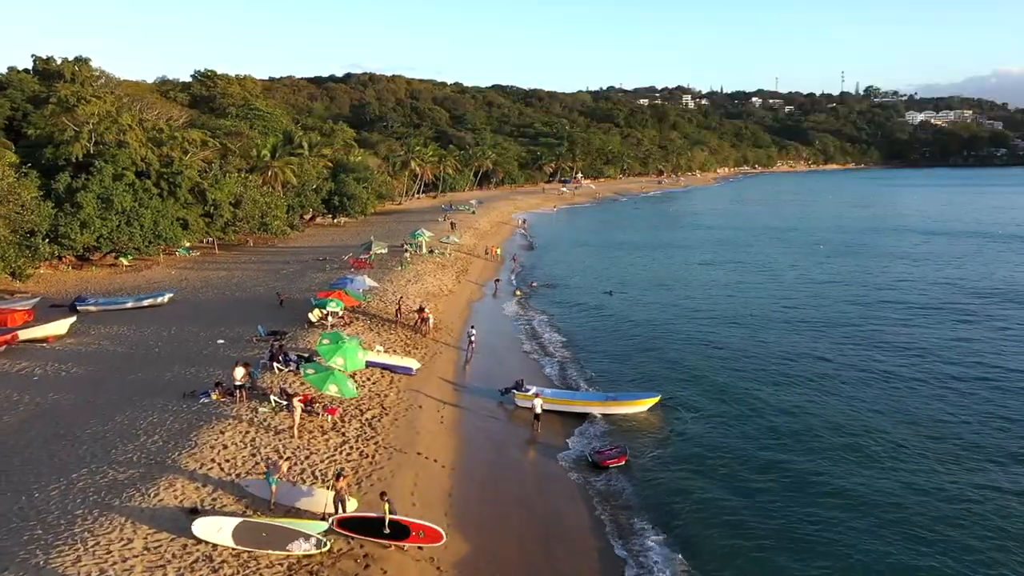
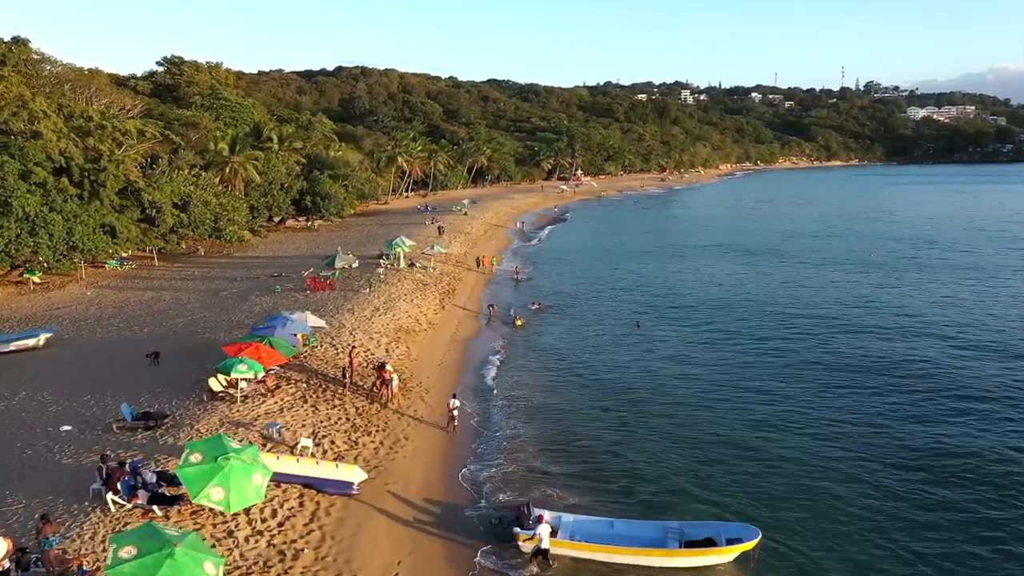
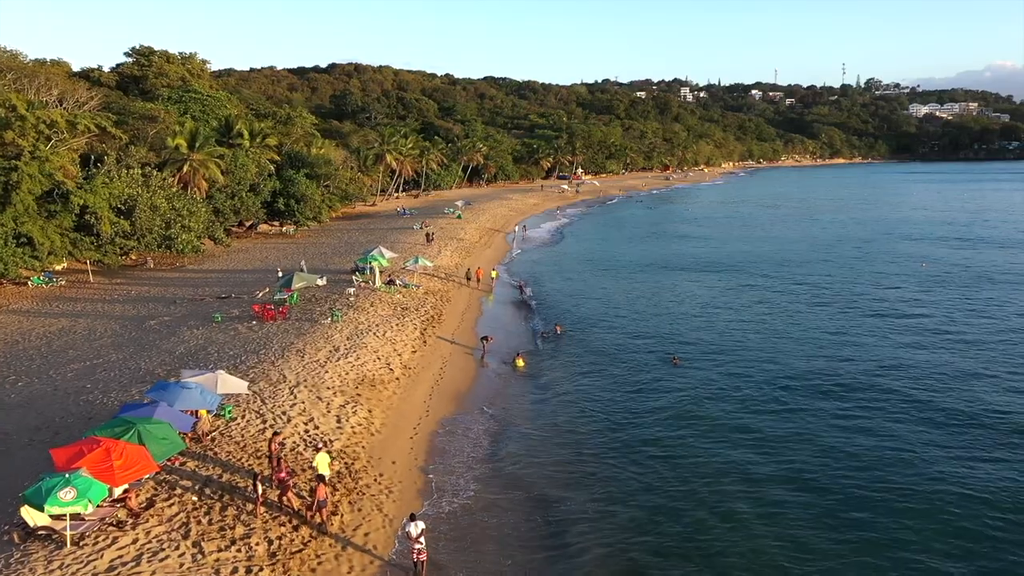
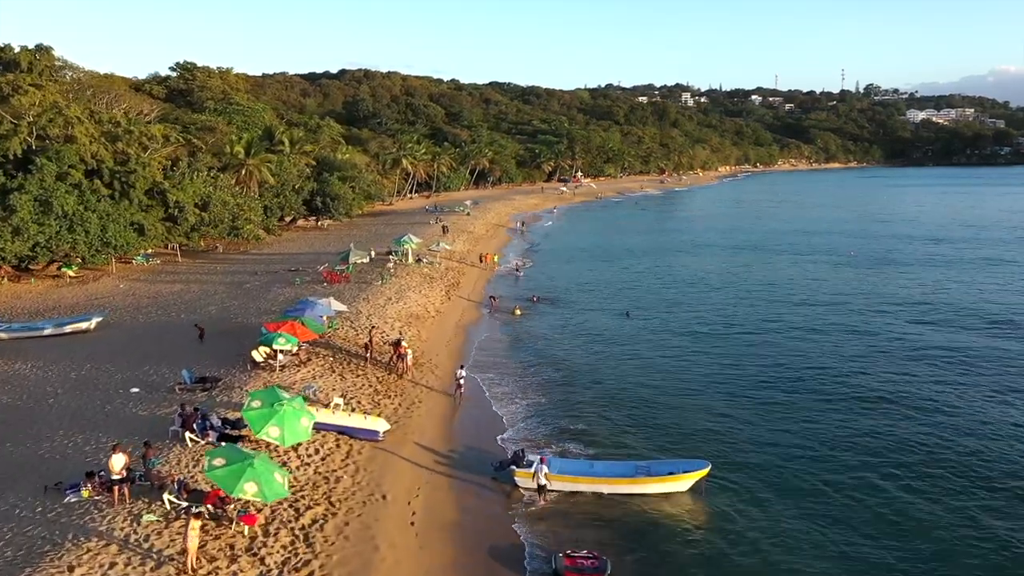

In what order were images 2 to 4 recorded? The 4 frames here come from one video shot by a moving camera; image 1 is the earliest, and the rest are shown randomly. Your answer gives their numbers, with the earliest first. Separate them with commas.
4, 2, 3
